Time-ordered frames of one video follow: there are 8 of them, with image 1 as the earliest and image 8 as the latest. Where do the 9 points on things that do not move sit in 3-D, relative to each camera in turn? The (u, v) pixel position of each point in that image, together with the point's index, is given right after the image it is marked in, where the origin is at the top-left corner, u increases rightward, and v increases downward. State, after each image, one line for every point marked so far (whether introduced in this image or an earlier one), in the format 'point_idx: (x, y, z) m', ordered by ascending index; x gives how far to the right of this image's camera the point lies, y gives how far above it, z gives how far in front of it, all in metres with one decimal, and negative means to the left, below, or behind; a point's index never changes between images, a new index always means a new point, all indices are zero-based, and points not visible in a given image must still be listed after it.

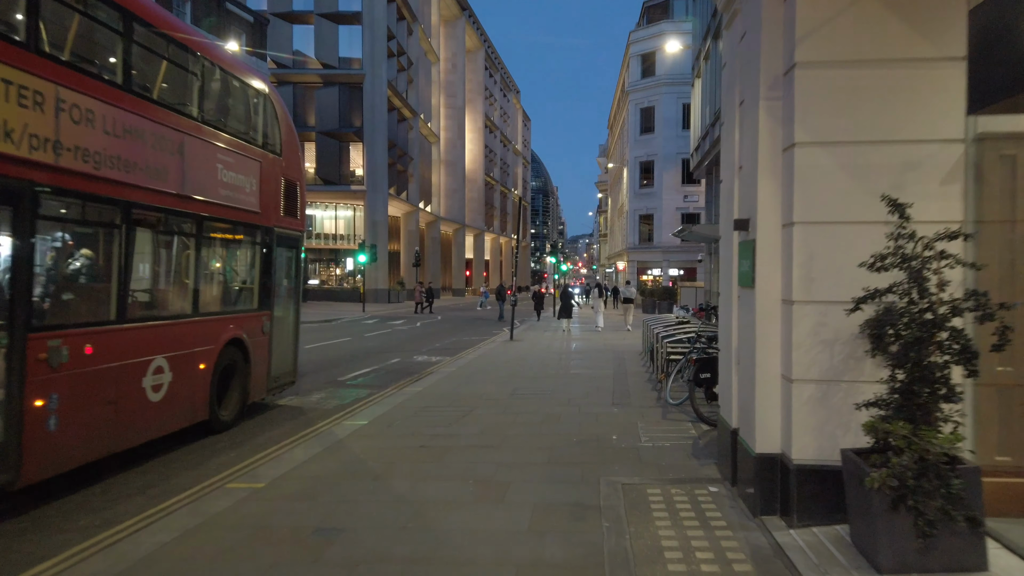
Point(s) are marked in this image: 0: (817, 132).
0: (+1.9, +1.0, +4.6) m
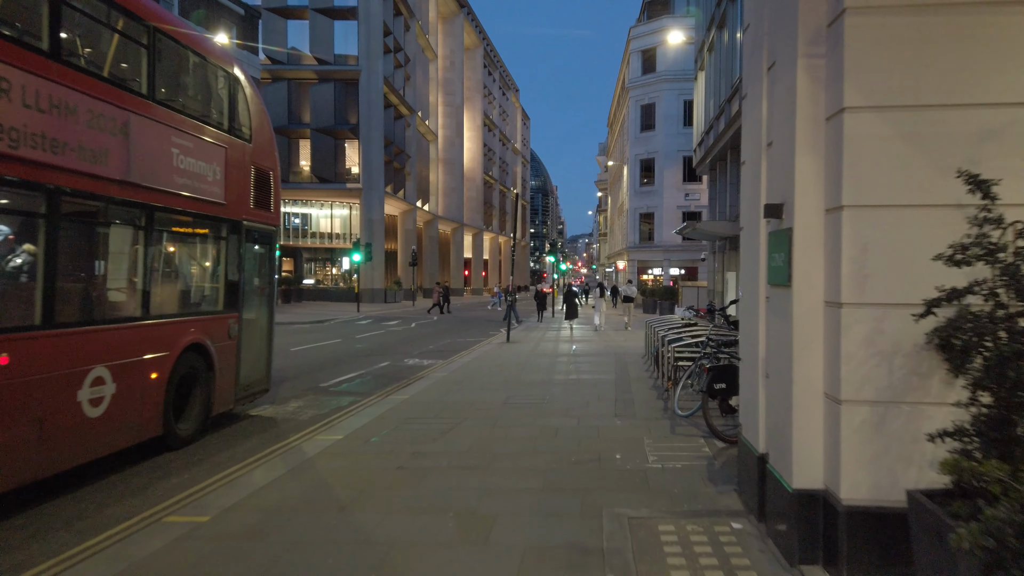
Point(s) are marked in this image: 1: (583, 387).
0: (+1.8, +1.0, +3.7) m
1: (+1.1, -1.5, +11.3) m
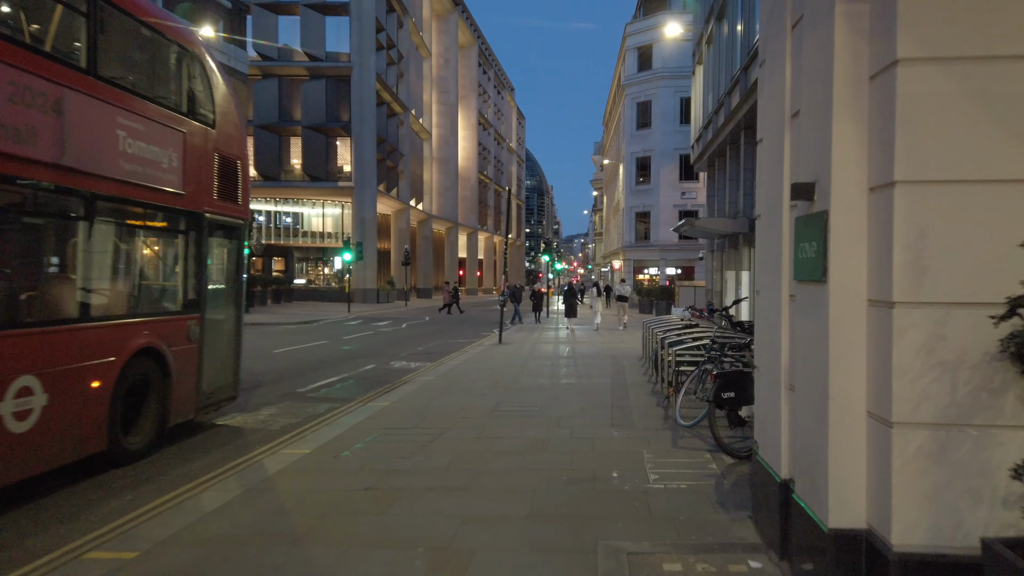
0: (+1.7, +1.0, +3.0) m
1: (+0.9, -1.5, +10.6) m
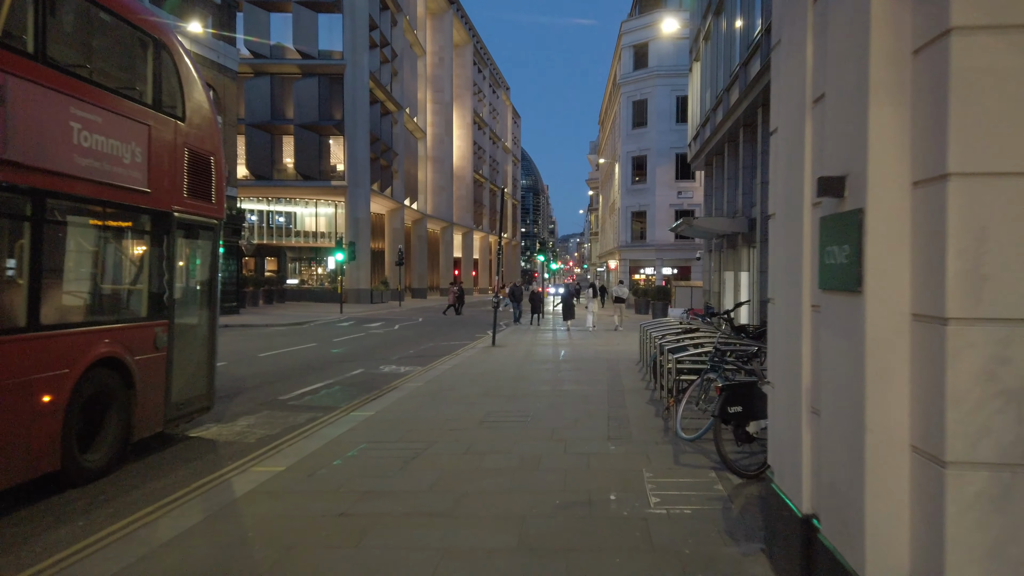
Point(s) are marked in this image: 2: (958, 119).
0: (+1.6, +1.0, +2.5) m
1: (+0.8, -1.6, +10.1) m
2: (+1.5, +0.6, +2.5) m
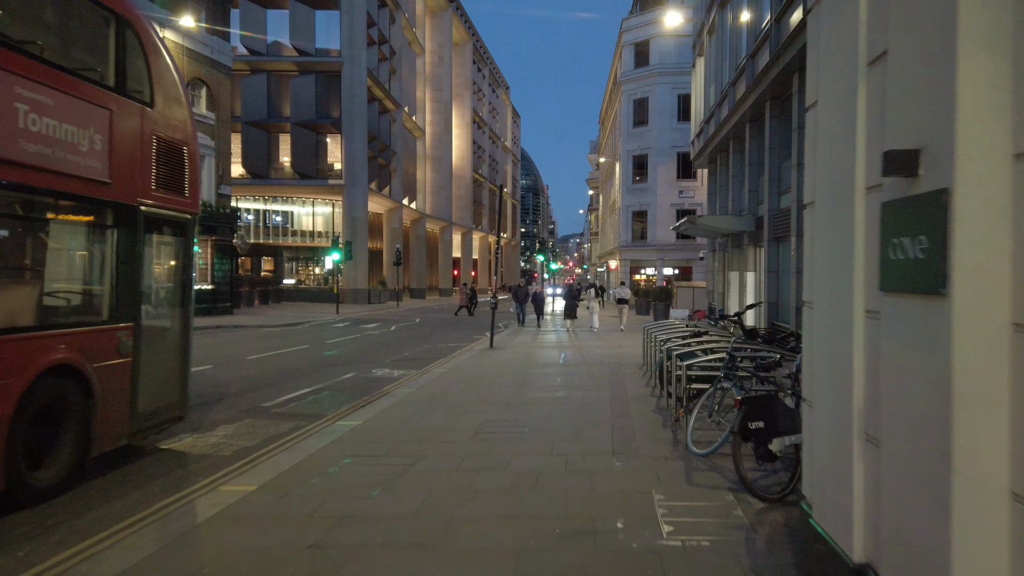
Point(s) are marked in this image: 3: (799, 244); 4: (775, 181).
0: (+1.6, +1.0, +1.9) m
1: (+0.8, -1.6, +9.5) m
2: (+1.5, +0.6, +1.9) m
3: (+5.5, +0.8, +13.9) m
4: (+5.9, +2.4, +16.2) m
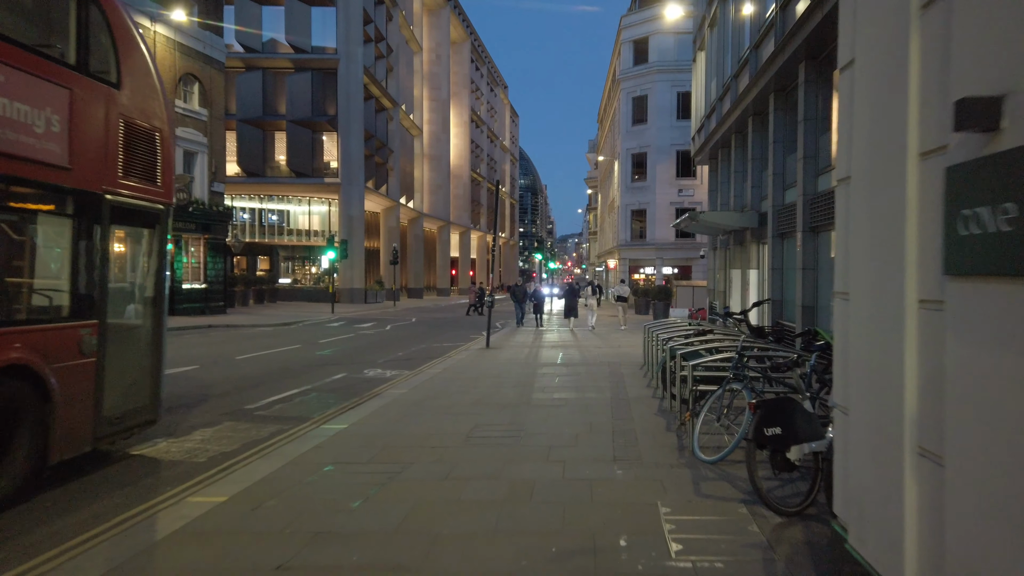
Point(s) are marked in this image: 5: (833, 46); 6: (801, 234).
0: (+1.6, +1.0, +1.4) m
1: (+0.7, -1.5, +9.0) m
2: (+1.5, +0.6, +1.4) m
3: (+5.4, +0.9, +13.4) m
4: (+5.8, +2.4, +15.8) m
5: (+5.7, +4.3, +12.8) m
6: (+5.4, +1.0, +13.5) m
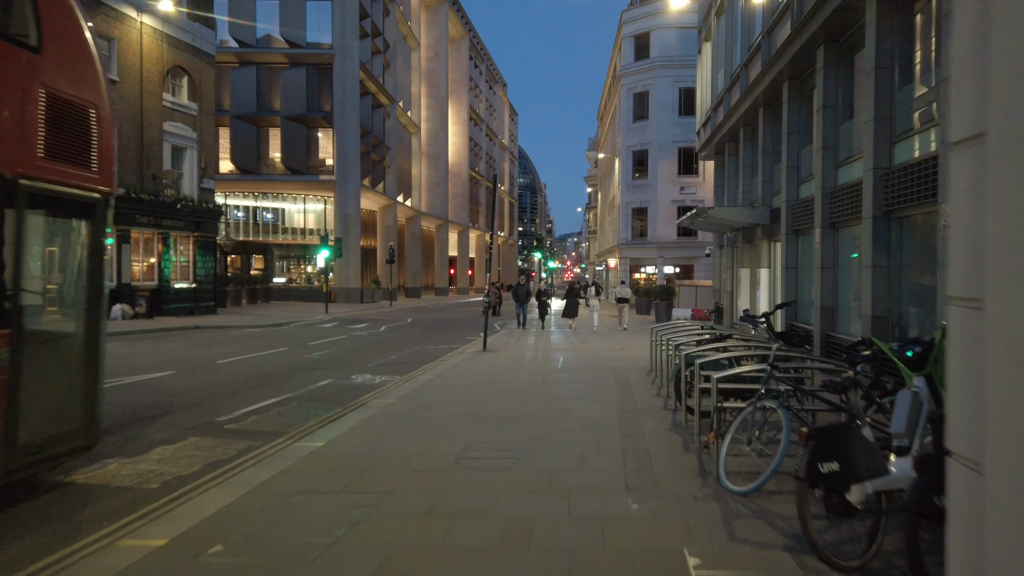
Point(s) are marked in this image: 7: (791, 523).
0: (+1.5, +1.0, +0.5) m
1: (+0.7, -1.5, +8.1) m
2: (+1.4, +0.6, +0.5) m
3: (+5.4, +0.9, +12.5) m
4: (+5.7, +2.4, +14.9) m
5: (+5.6, +4.3, +11.9) m
6: (+5.3, +1.0, +12.6) m
7: (+1.8, -1.5, +4.7) m
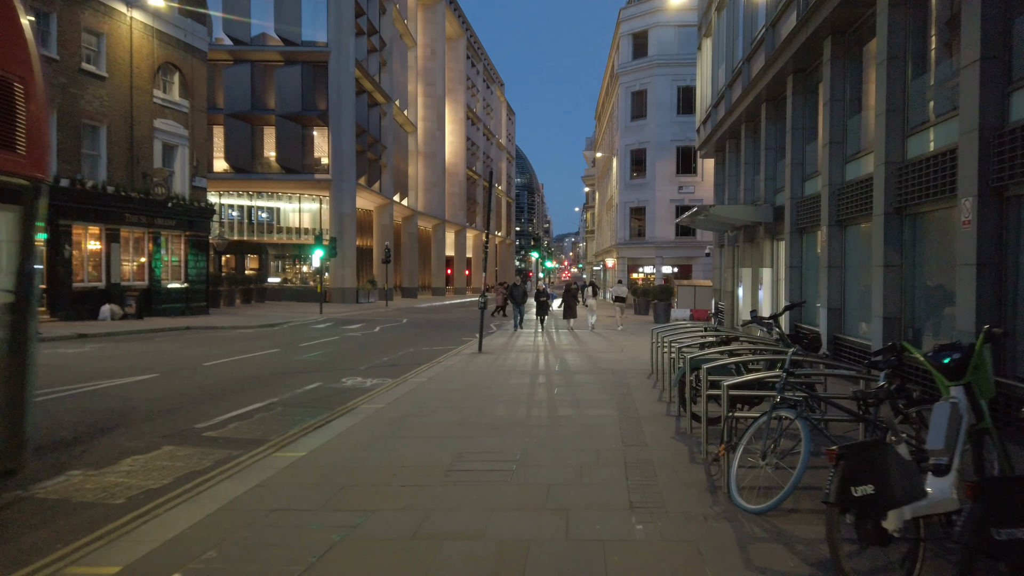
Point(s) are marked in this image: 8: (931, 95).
0: (+1.5, +1.0, 0.0) m
1: (+0.6, -1.5, +7.6) m
2: (+1.4, +0.6, +0.1) m
3: (+5.3, +0.9, +12.1) m
4: (+5.7, +2.4, +14.4) m
5: (+5.6, +4.3, +11.5) m
6: (+5.2, +1.0, +12.2) m
7: (+1.8, -1.5, +4.2) m
8: (+5.3, +2.4, +9.2) m
